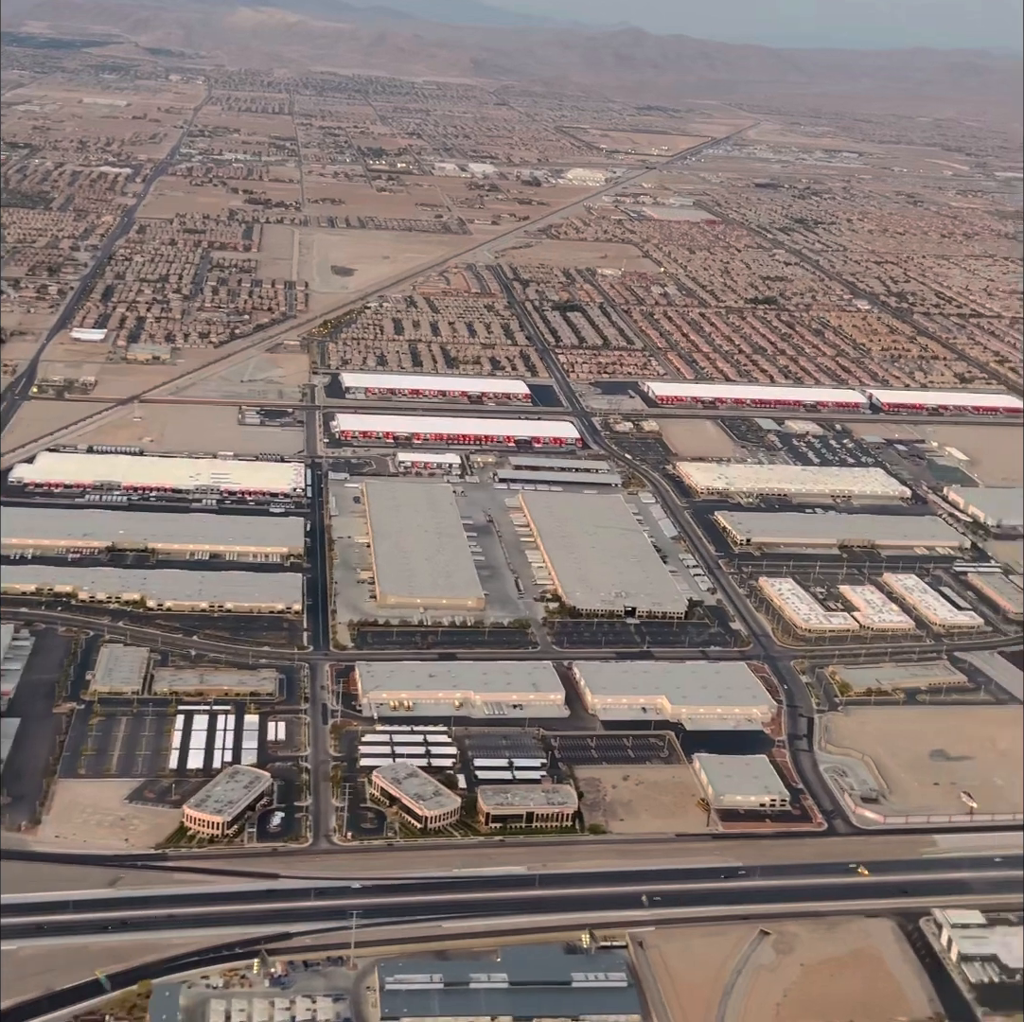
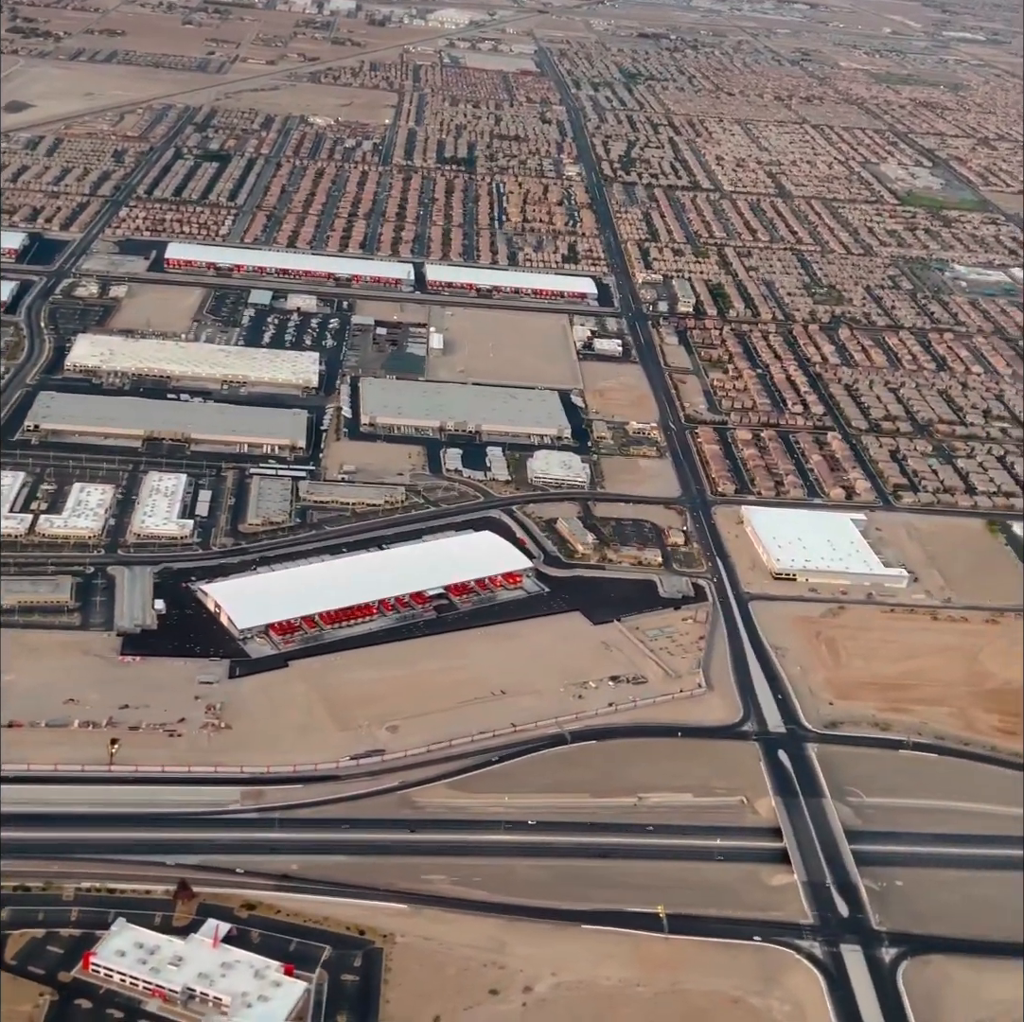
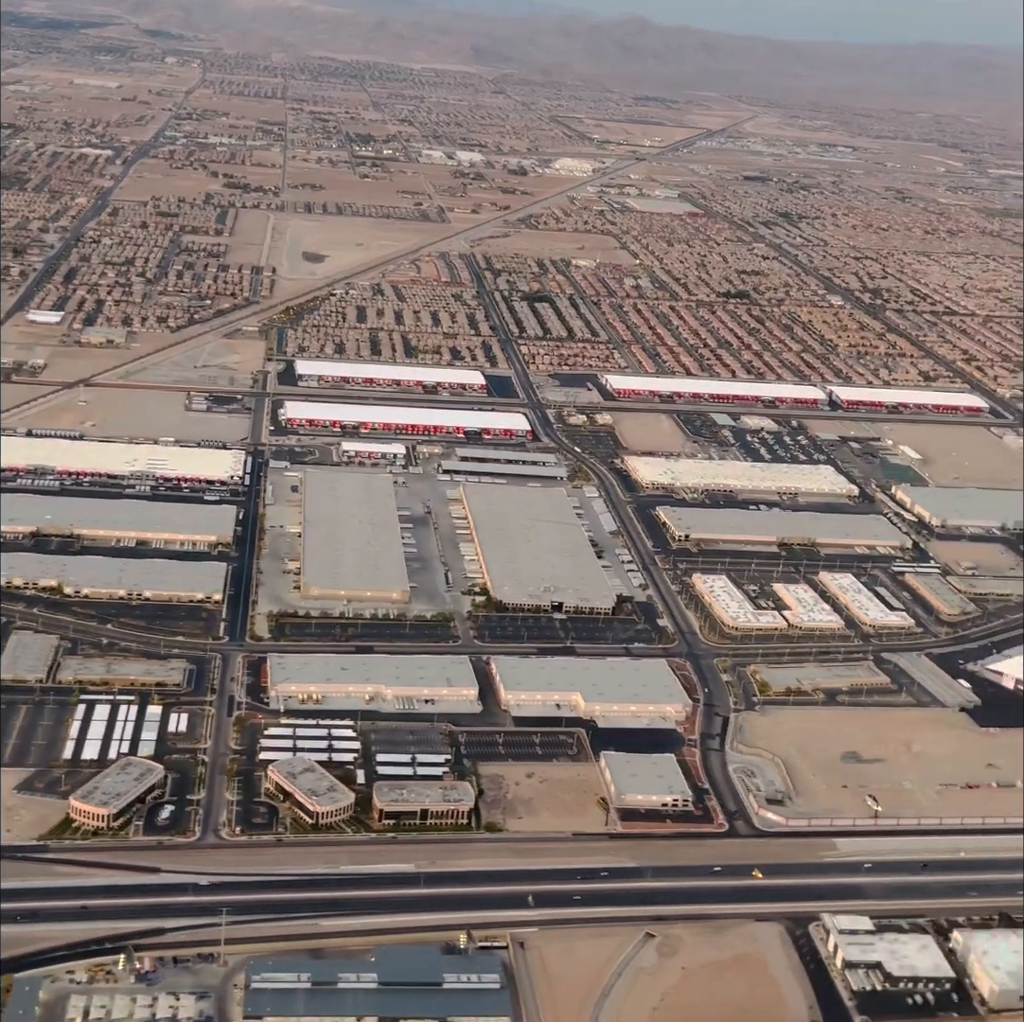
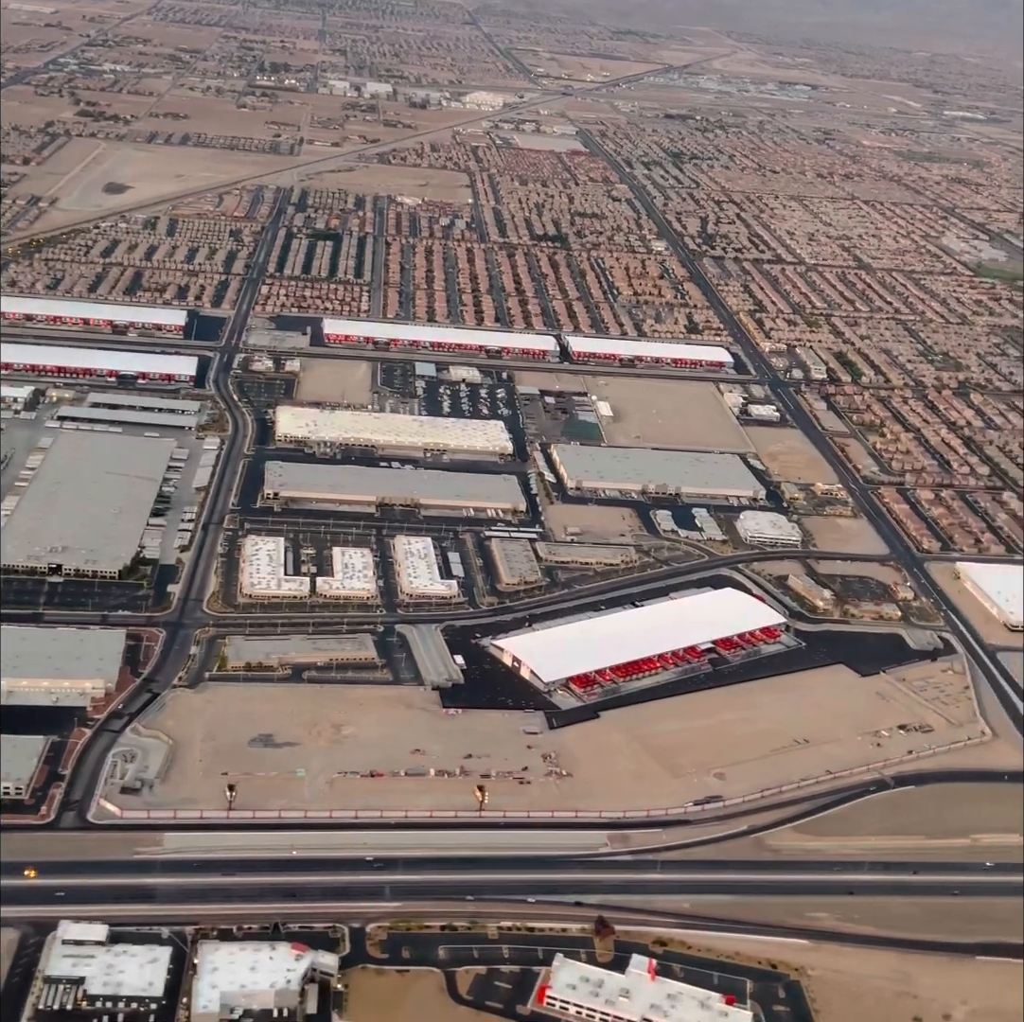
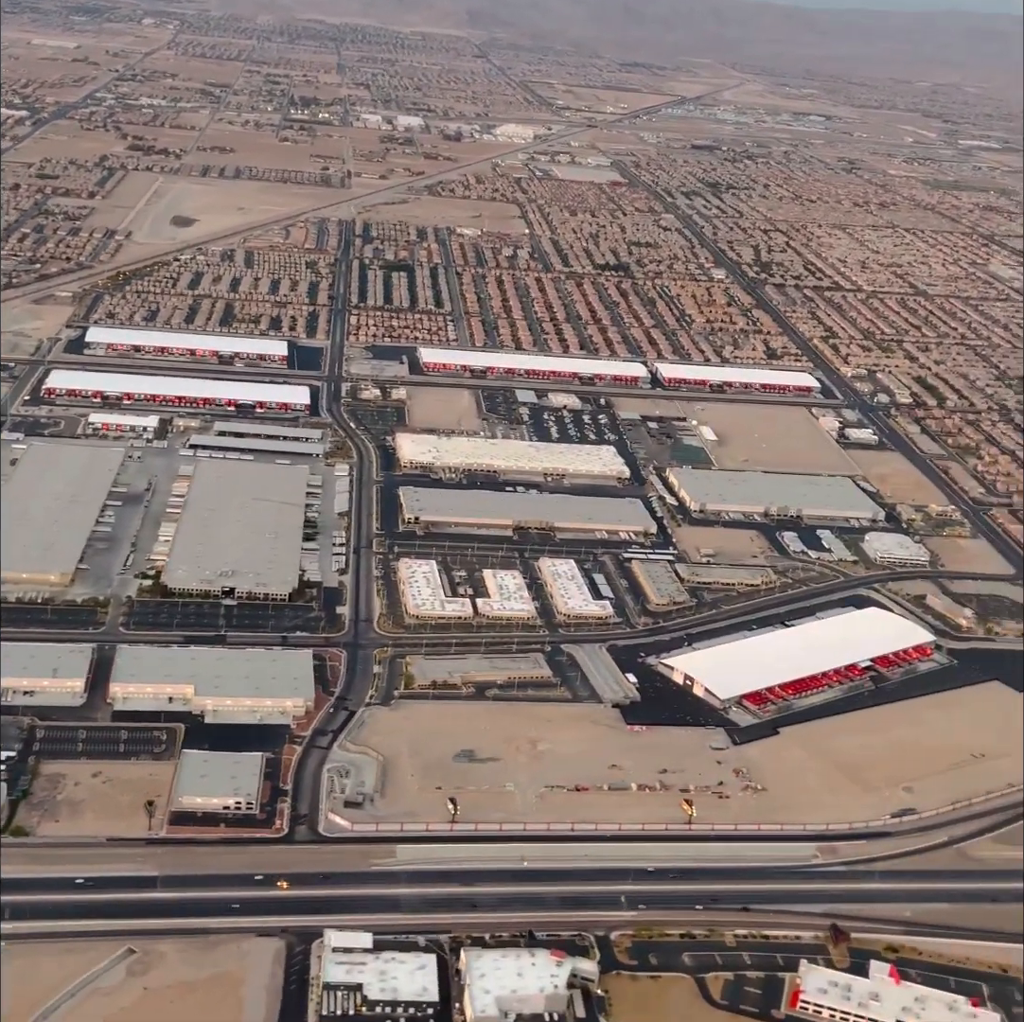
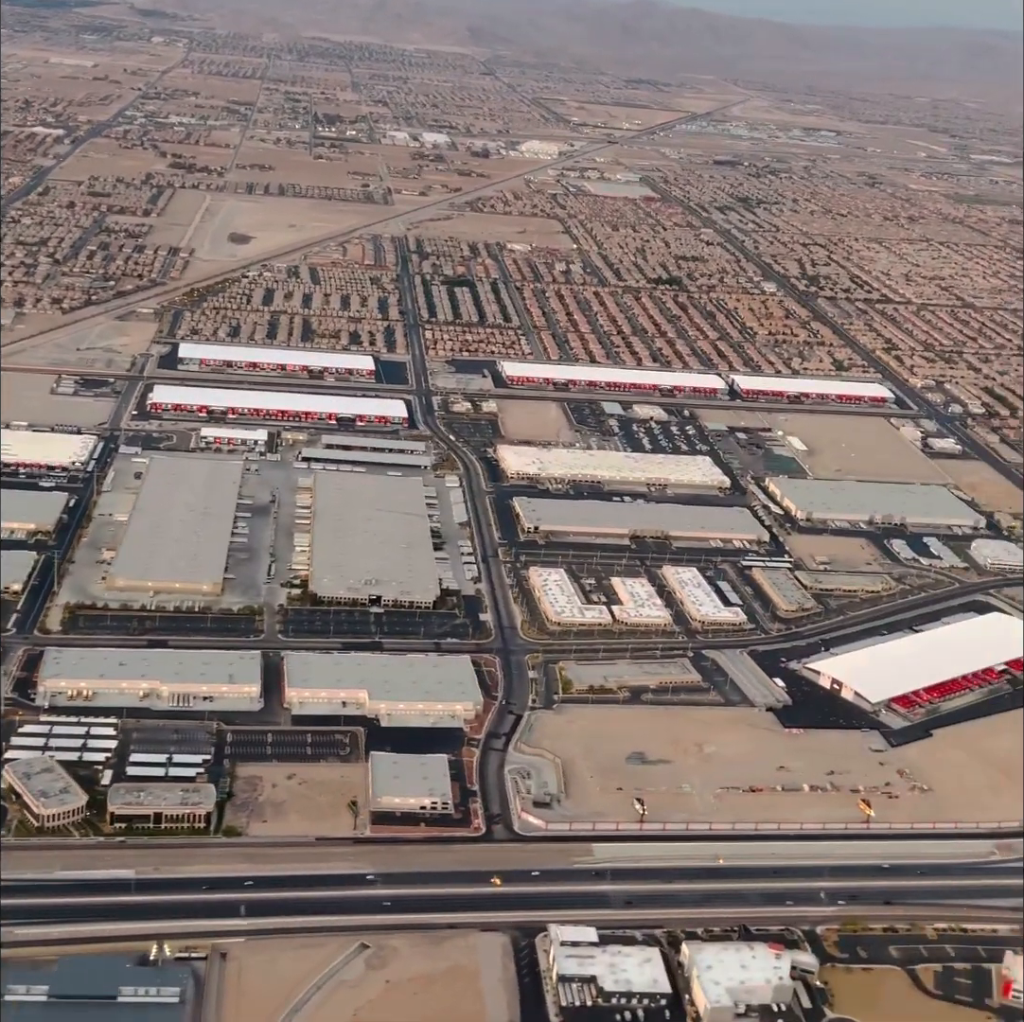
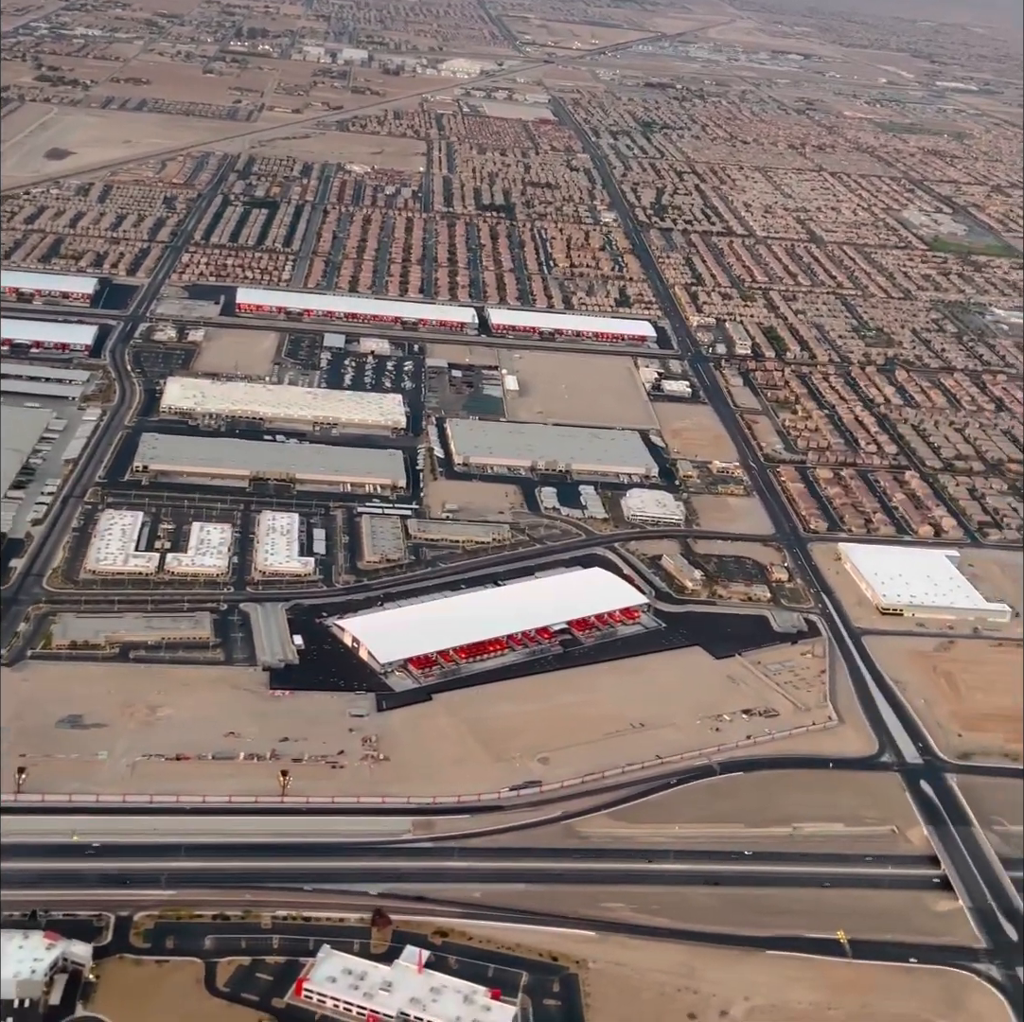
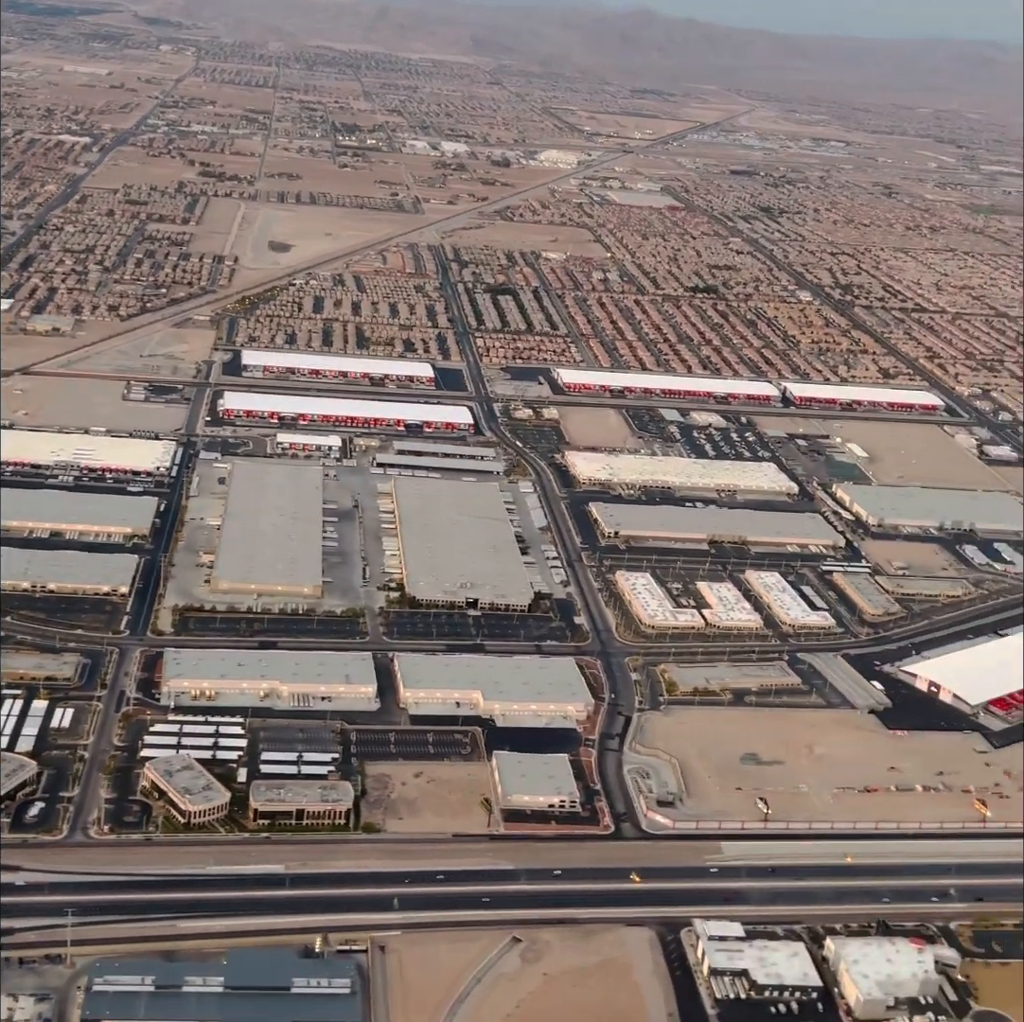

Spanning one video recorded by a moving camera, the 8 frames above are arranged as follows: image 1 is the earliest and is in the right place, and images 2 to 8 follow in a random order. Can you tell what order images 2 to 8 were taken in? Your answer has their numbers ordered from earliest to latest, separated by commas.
3, 8, 6, 5, 4, 7, 2
